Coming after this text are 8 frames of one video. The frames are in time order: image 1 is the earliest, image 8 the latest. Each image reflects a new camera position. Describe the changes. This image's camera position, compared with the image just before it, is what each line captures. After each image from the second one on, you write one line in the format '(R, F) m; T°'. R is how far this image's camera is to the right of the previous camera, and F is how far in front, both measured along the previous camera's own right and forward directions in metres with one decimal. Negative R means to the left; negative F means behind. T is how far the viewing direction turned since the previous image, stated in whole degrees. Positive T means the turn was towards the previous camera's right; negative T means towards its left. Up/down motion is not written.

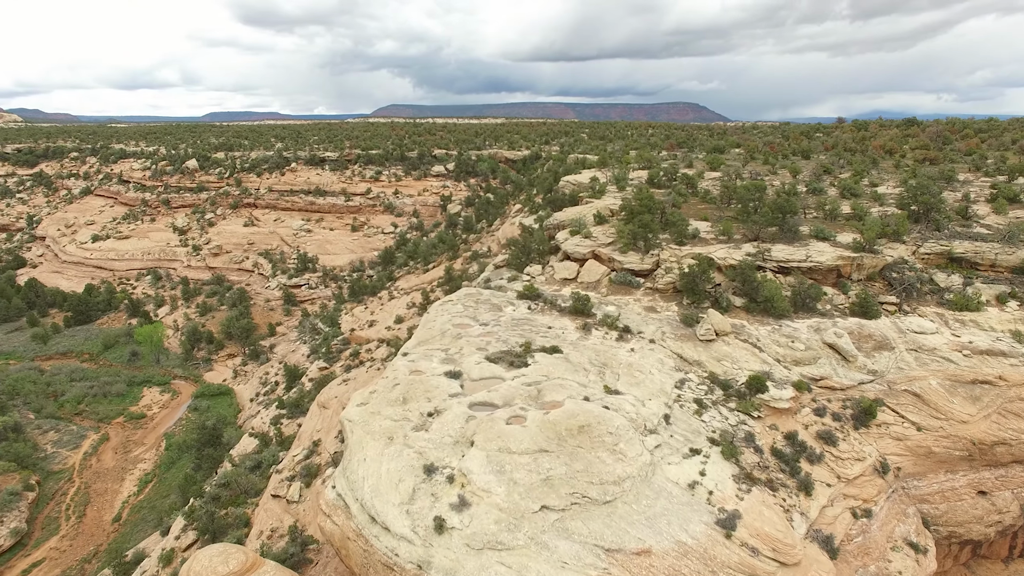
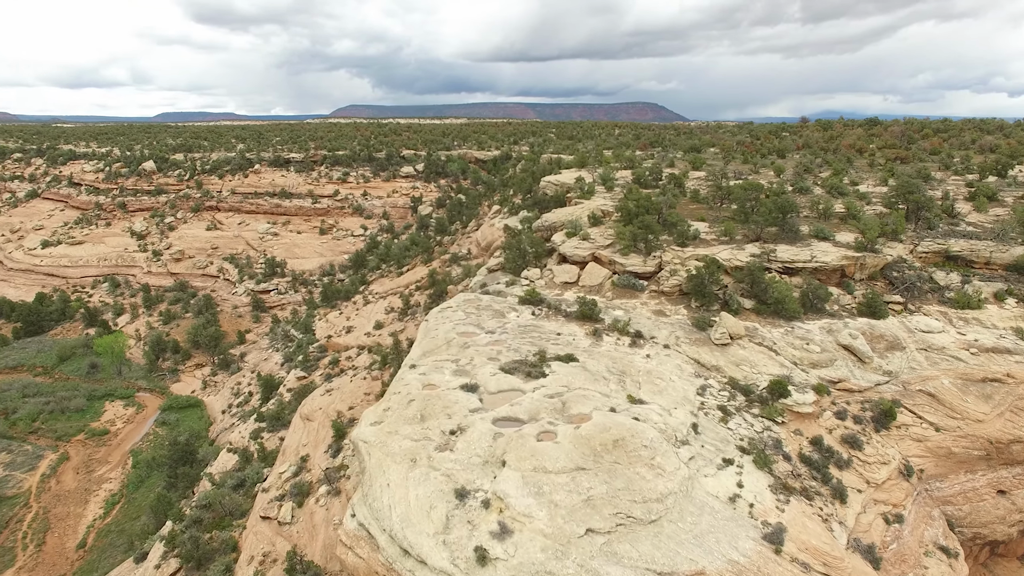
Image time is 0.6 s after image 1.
(-1.0, +0.6) m; +3°
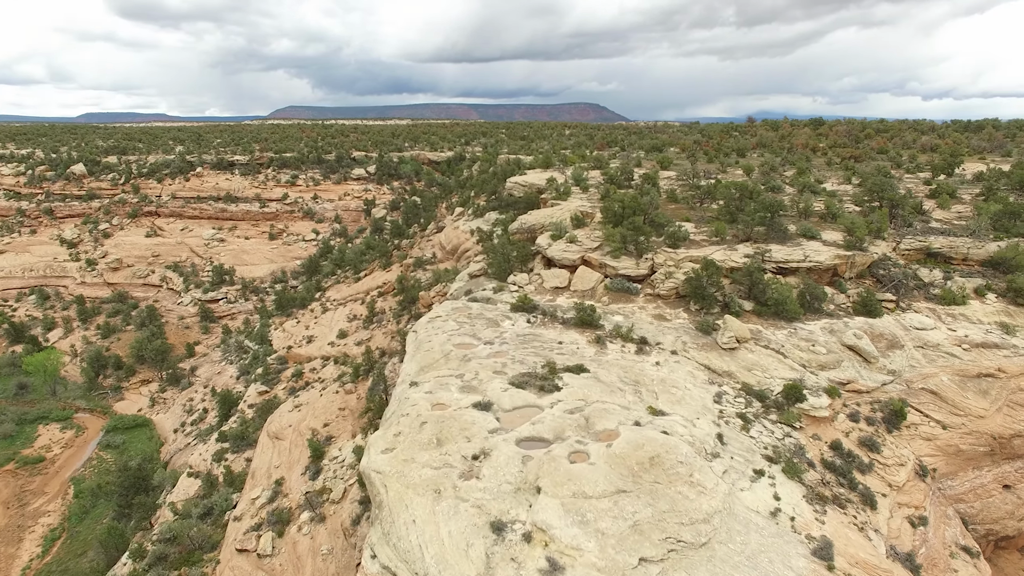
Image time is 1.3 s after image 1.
(-1.2, +0.8) m; +5°
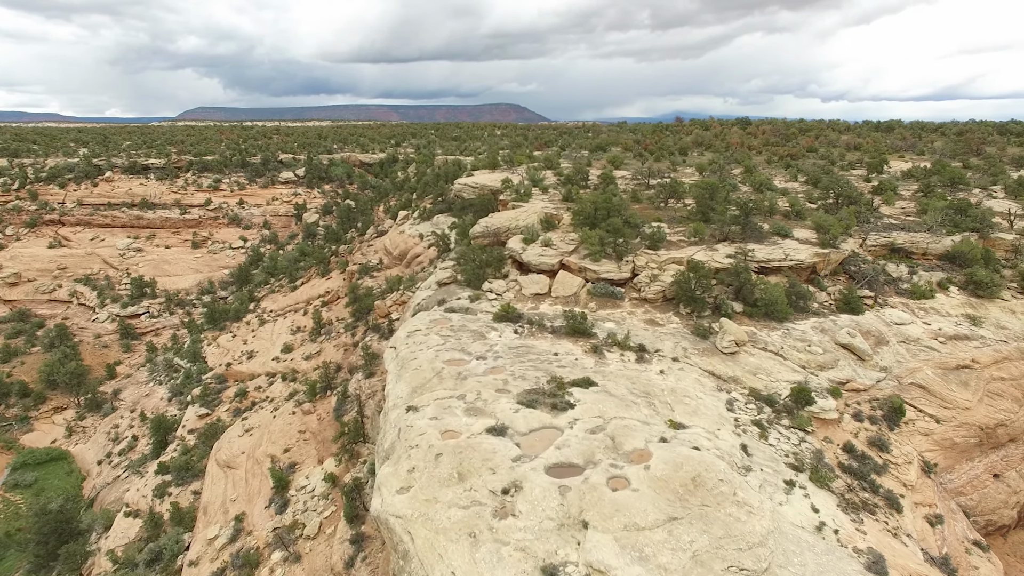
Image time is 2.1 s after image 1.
(-1.4, +1.0) m; +7°
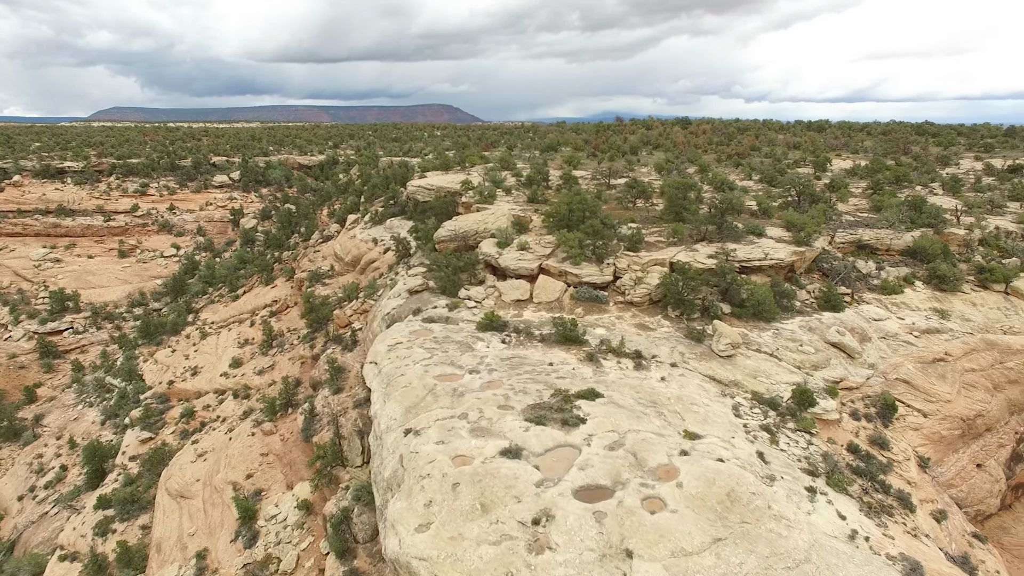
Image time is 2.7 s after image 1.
(-1.1, +0.7) m; +6°
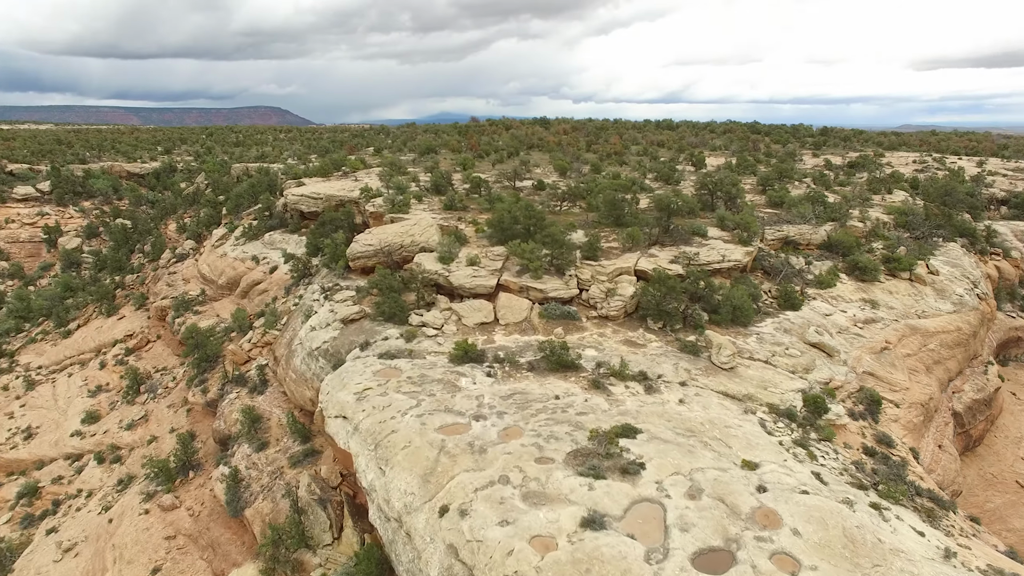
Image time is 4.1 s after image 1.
(-2.7, +2.0) m; +14°
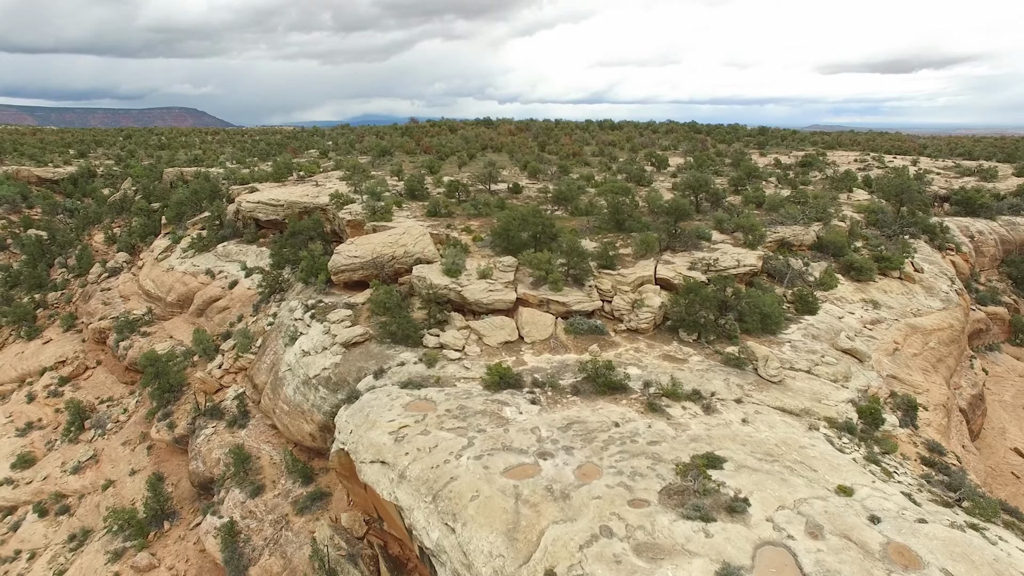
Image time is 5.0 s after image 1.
(-2.0, +1.2) m; +7°
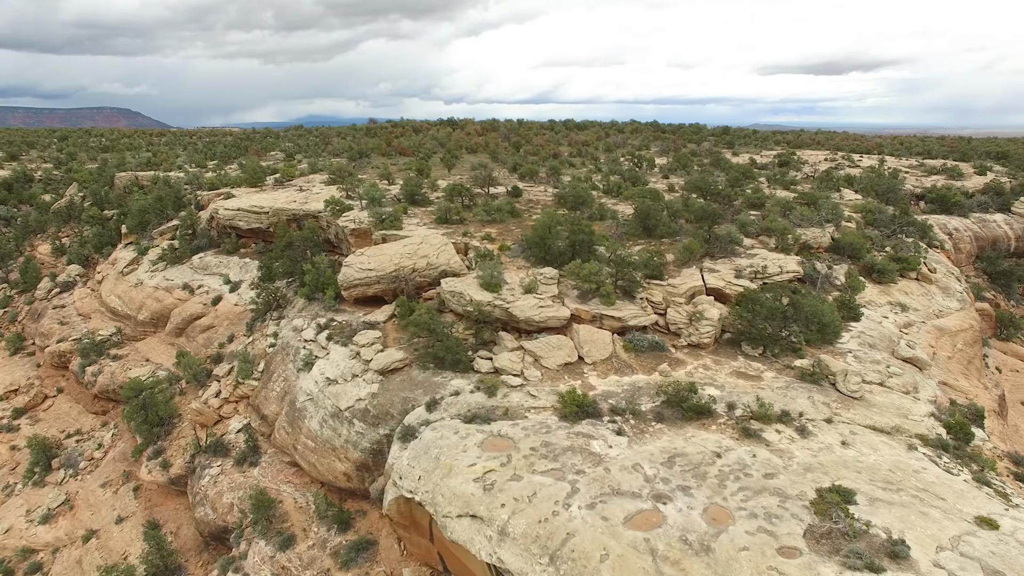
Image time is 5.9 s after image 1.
(-2.1, +1.2) m; +5°
